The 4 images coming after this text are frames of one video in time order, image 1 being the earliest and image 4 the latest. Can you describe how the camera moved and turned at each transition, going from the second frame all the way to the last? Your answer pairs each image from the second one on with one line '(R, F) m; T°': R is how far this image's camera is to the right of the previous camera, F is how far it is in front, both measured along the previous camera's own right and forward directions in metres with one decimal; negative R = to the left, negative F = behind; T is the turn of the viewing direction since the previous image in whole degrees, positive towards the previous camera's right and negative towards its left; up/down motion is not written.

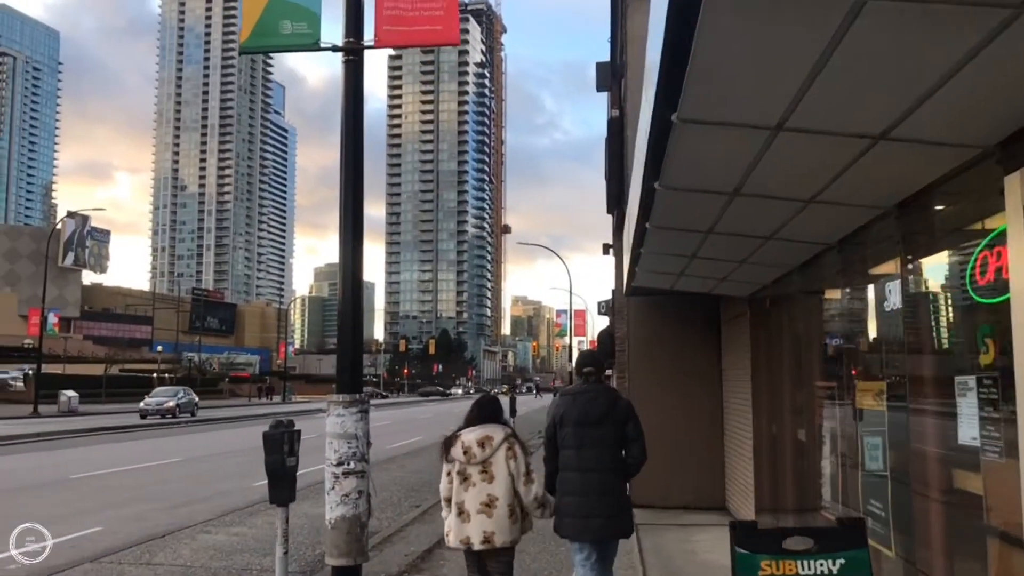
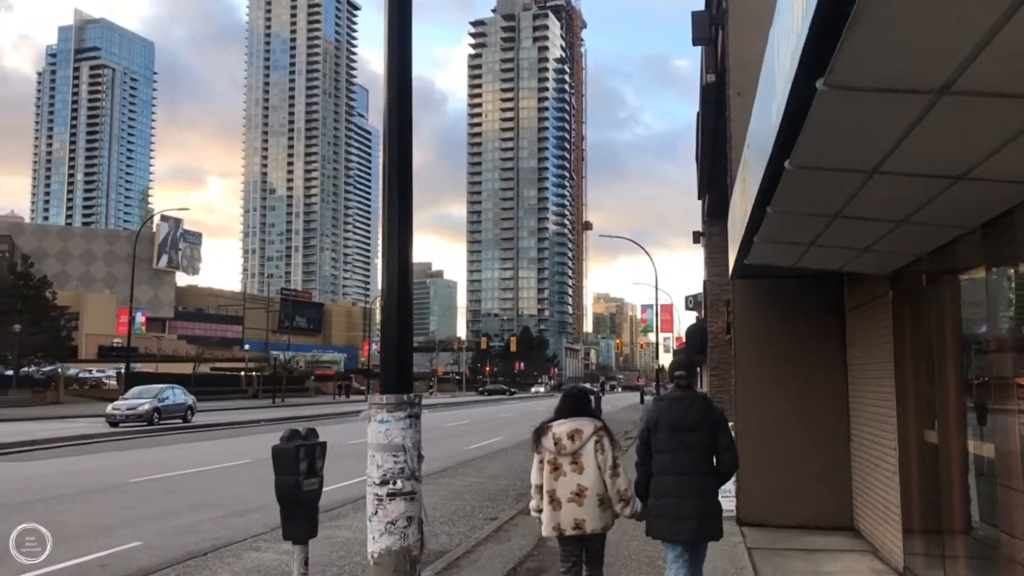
(0.0, +1.4) m; -6°
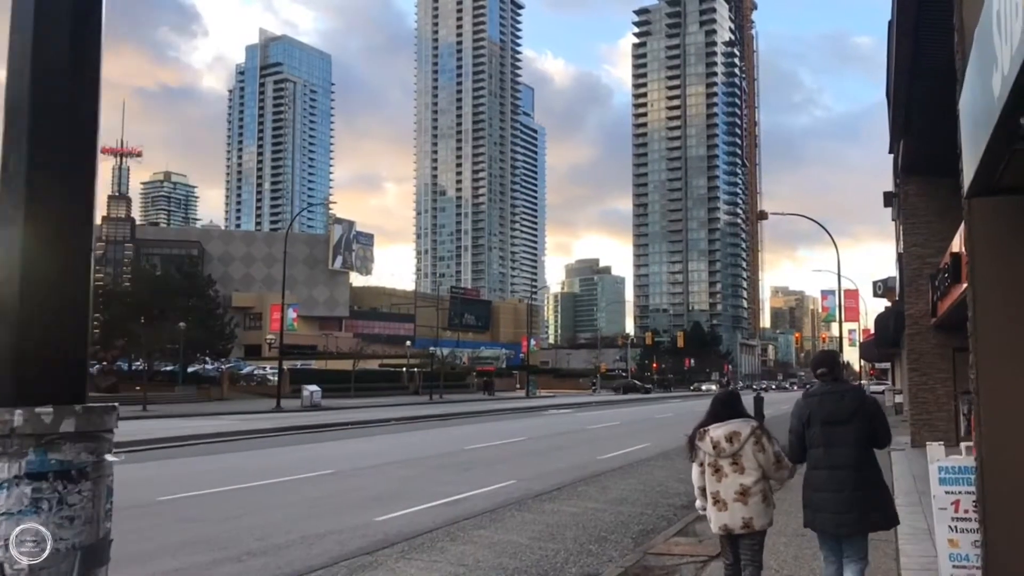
(+0.7, +3.7) m; -11°
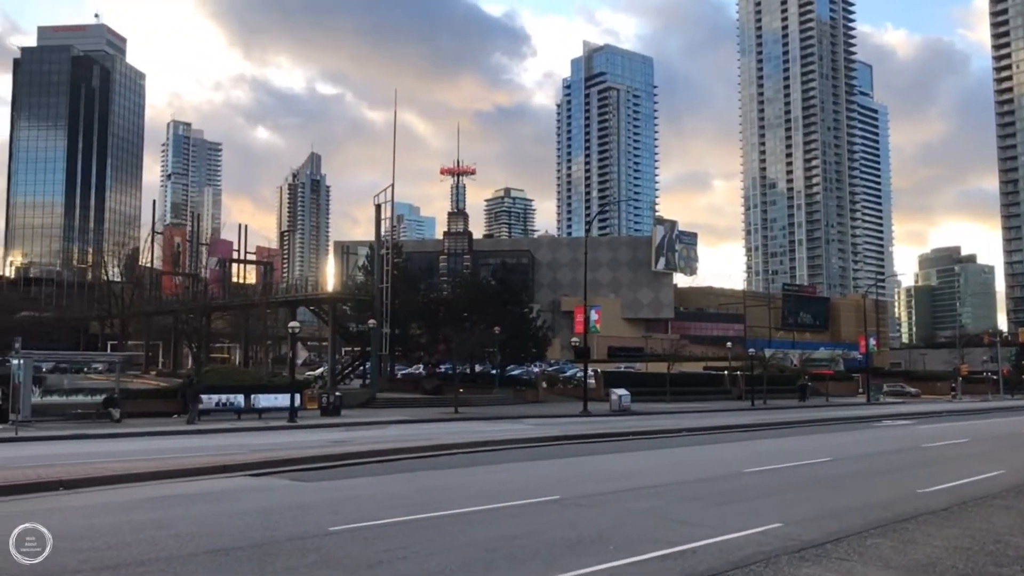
(+1.1, +2.7) m; -22°
